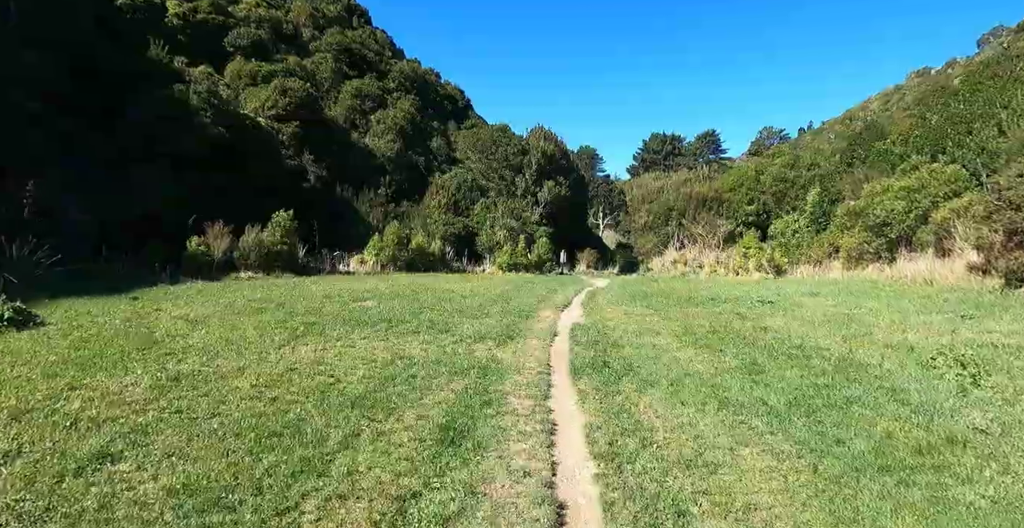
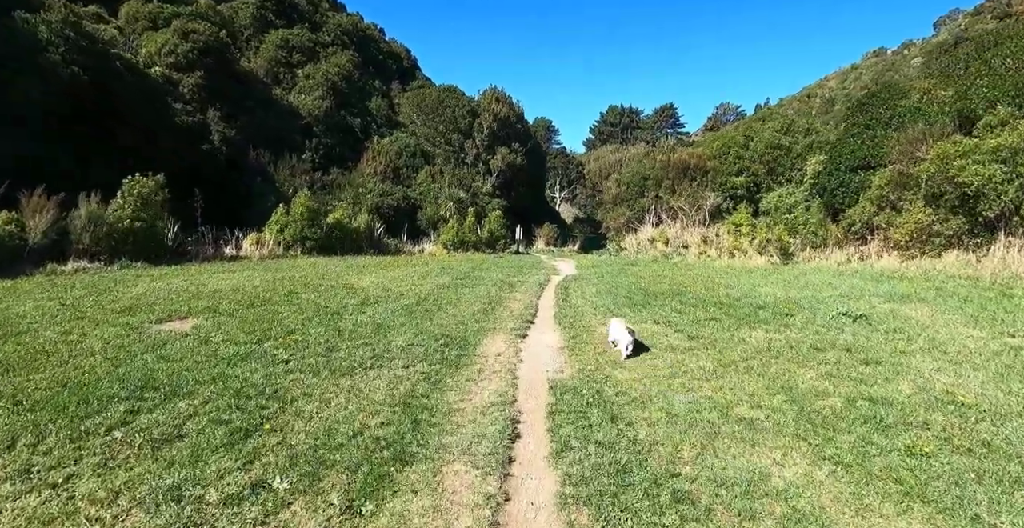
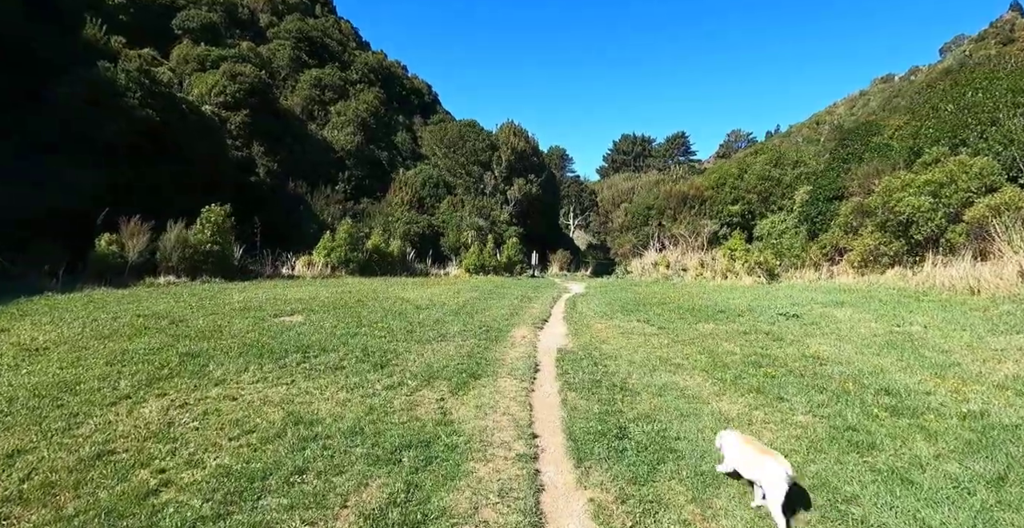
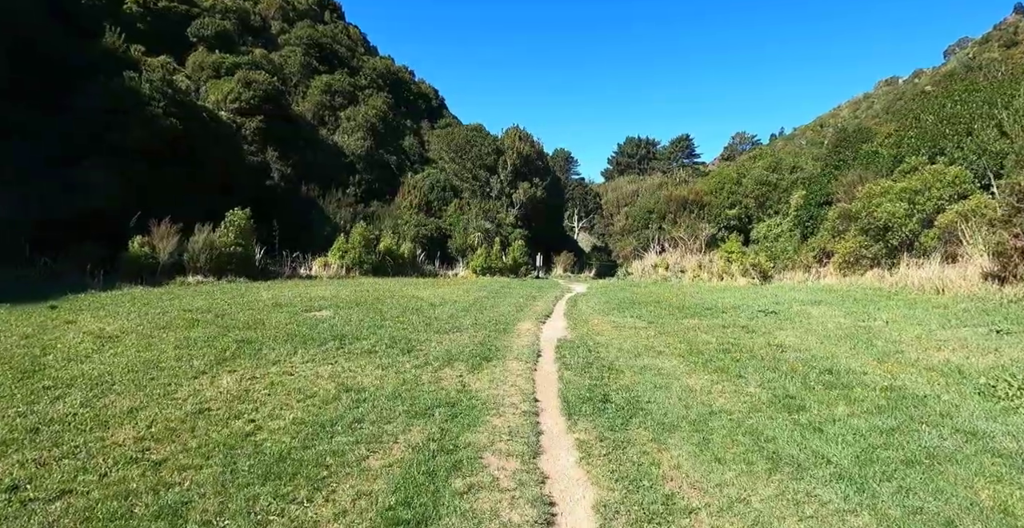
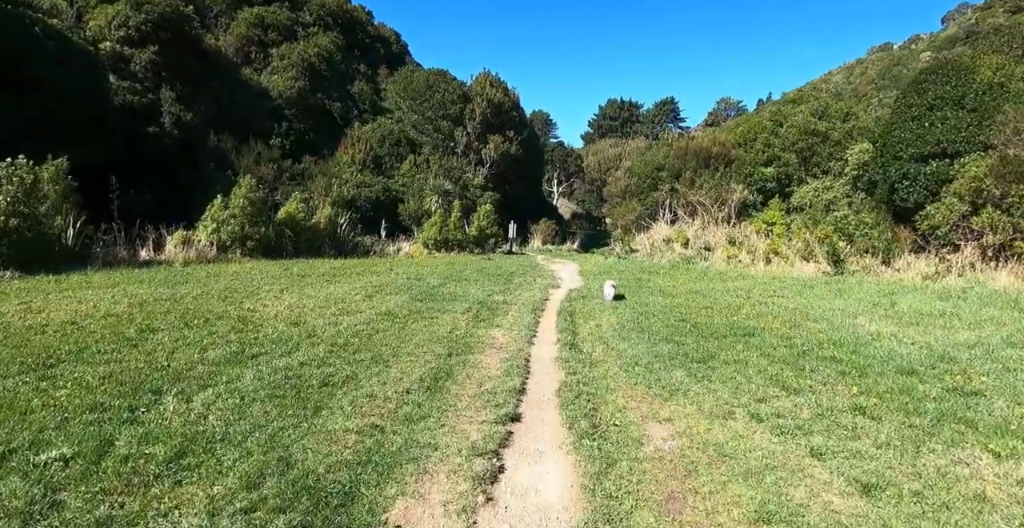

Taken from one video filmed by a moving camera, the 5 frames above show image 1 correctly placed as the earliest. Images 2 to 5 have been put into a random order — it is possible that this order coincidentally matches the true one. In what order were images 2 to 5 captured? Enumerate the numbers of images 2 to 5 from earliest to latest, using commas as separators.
4, 3, 2, 5
